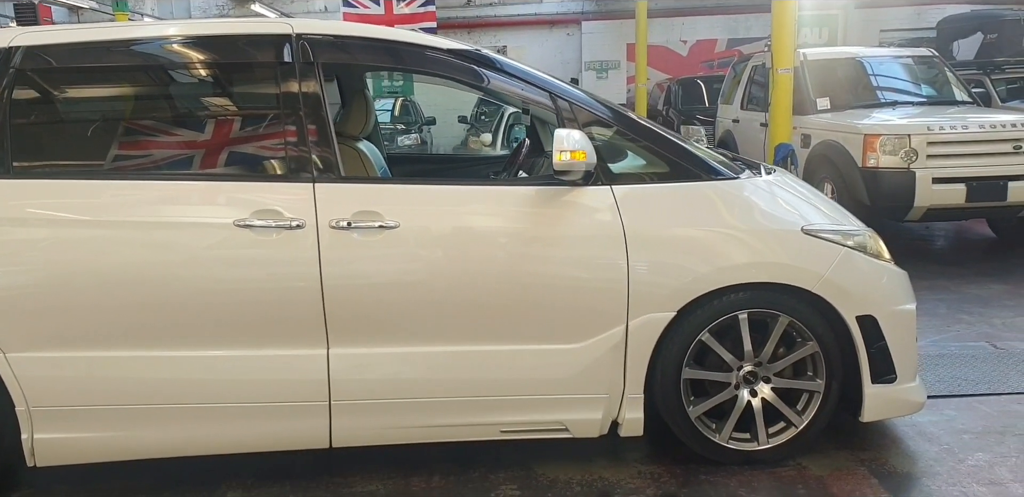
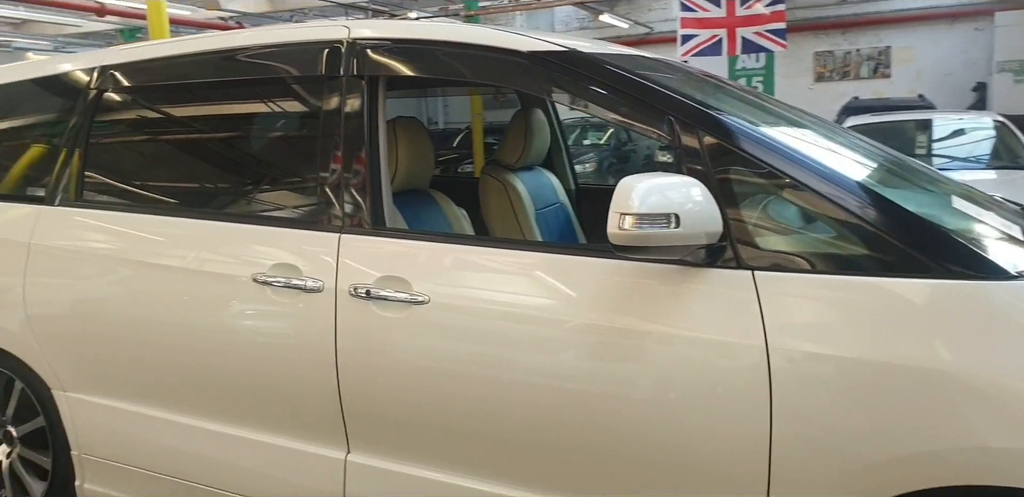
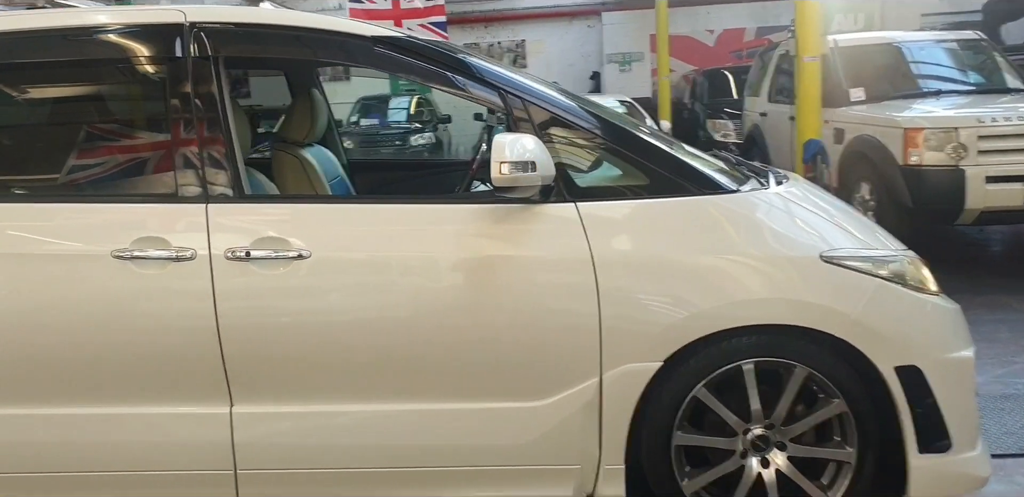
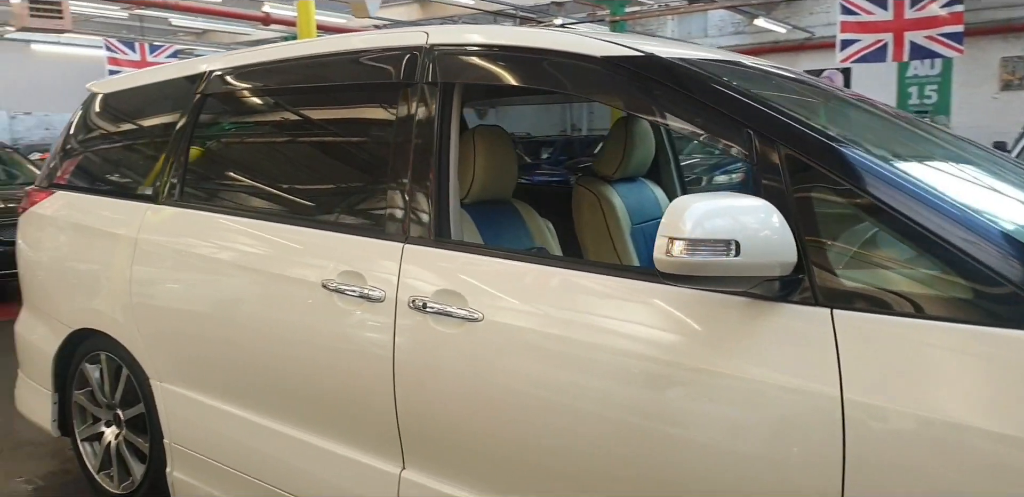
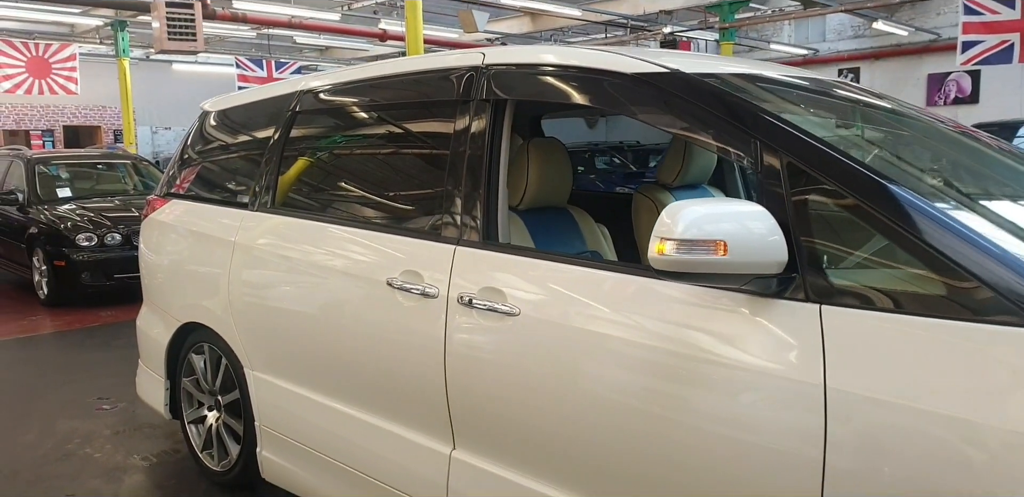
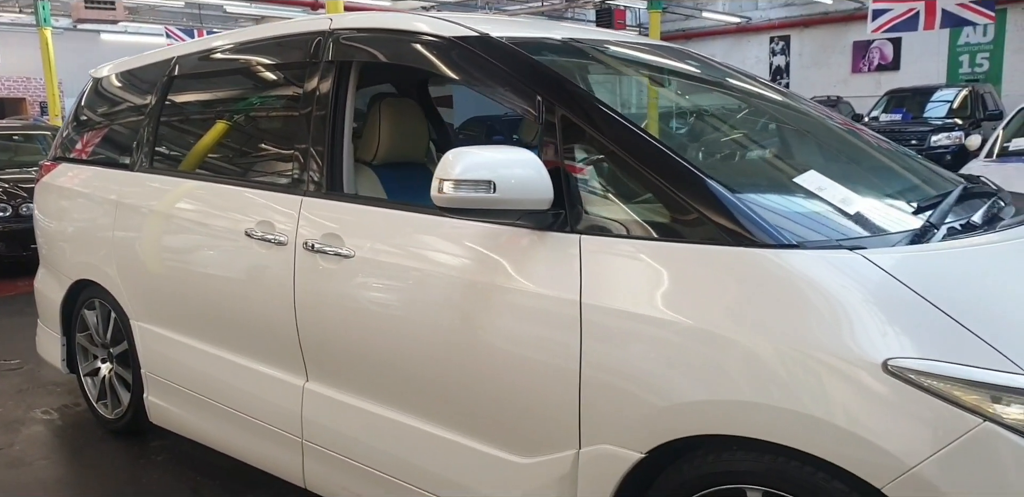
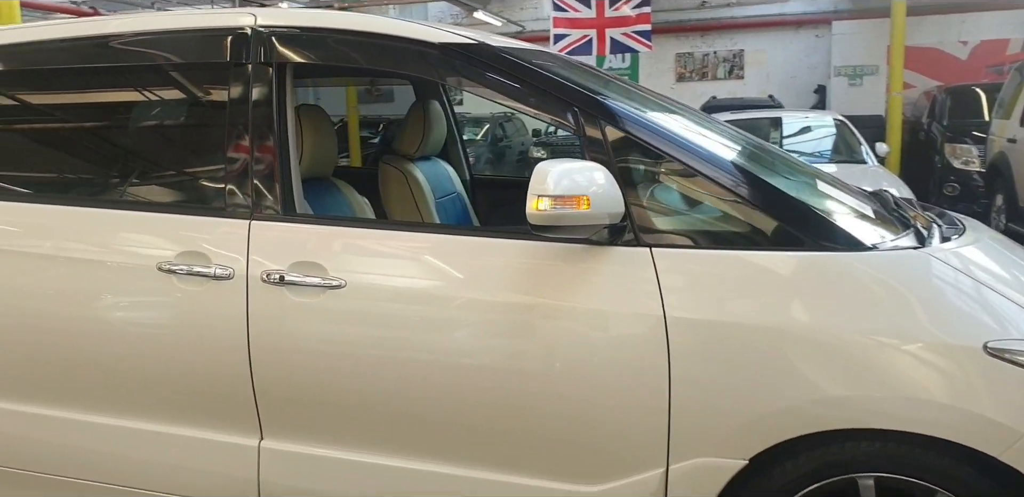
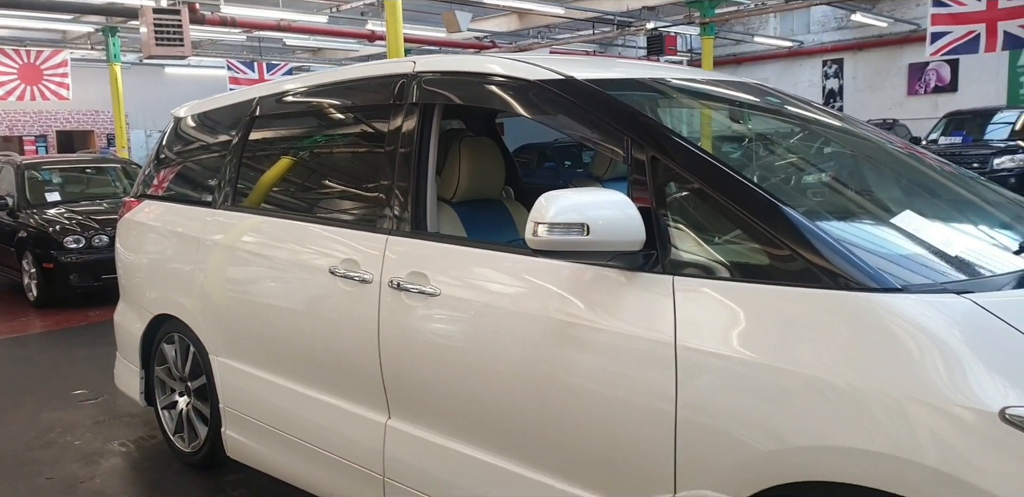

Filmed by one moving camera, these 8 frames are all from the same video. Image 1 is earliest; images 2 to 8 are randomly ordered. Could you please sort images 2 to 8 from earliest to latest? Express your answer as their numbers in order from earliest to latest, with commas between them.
3, 7, 2, 4, 5, 8, 6
